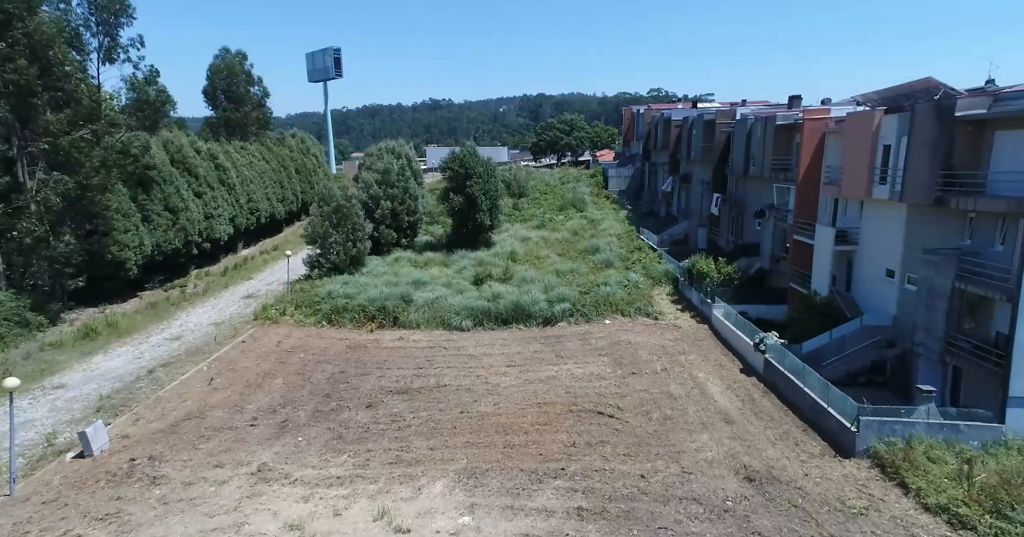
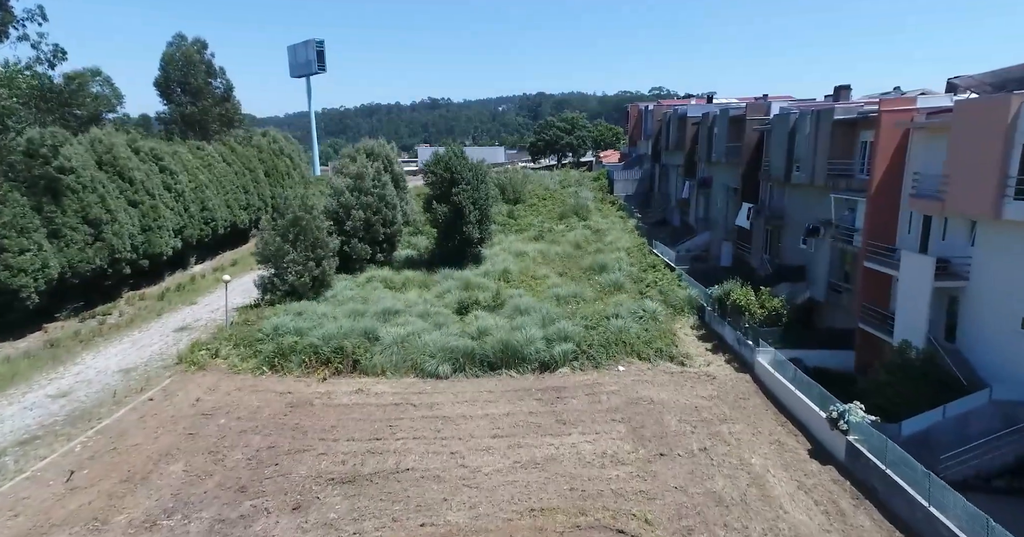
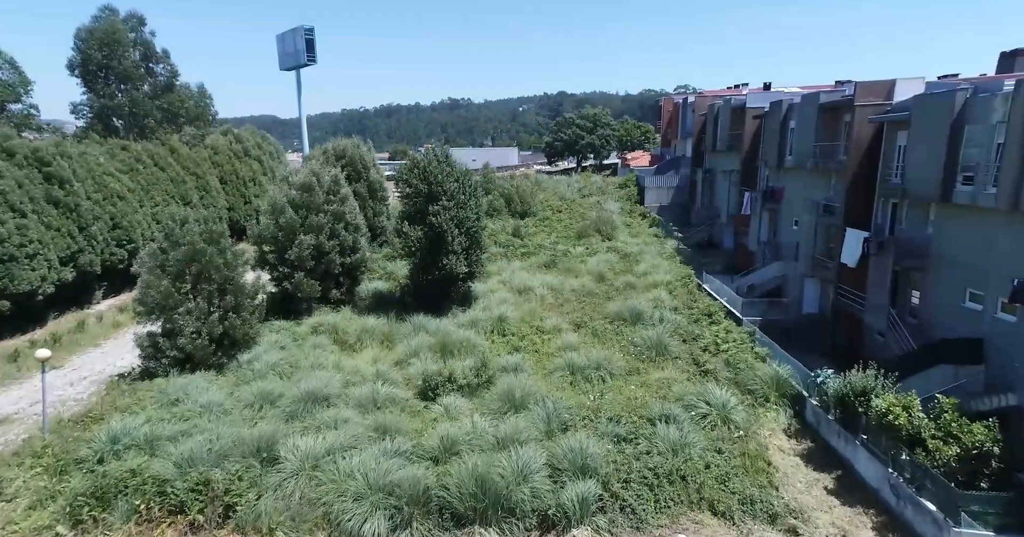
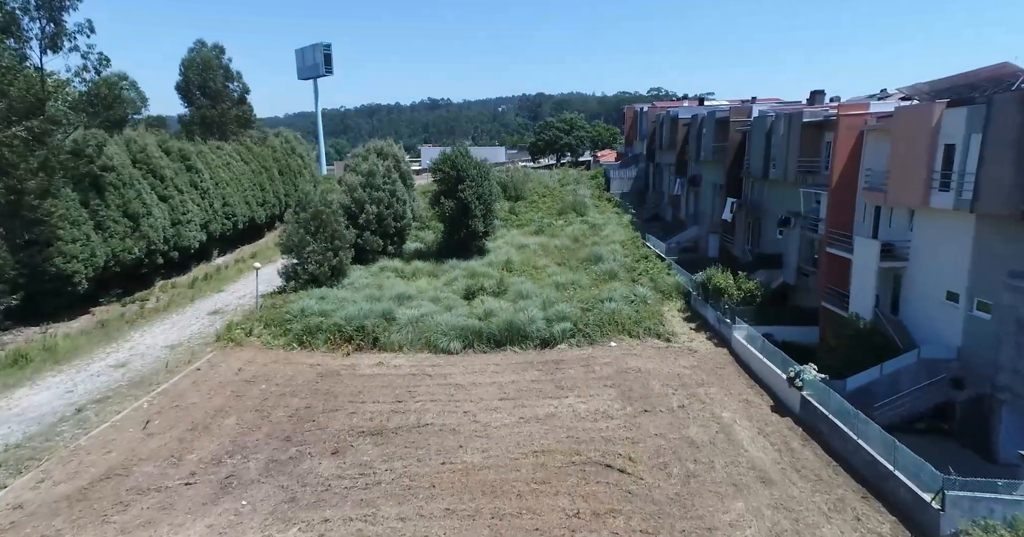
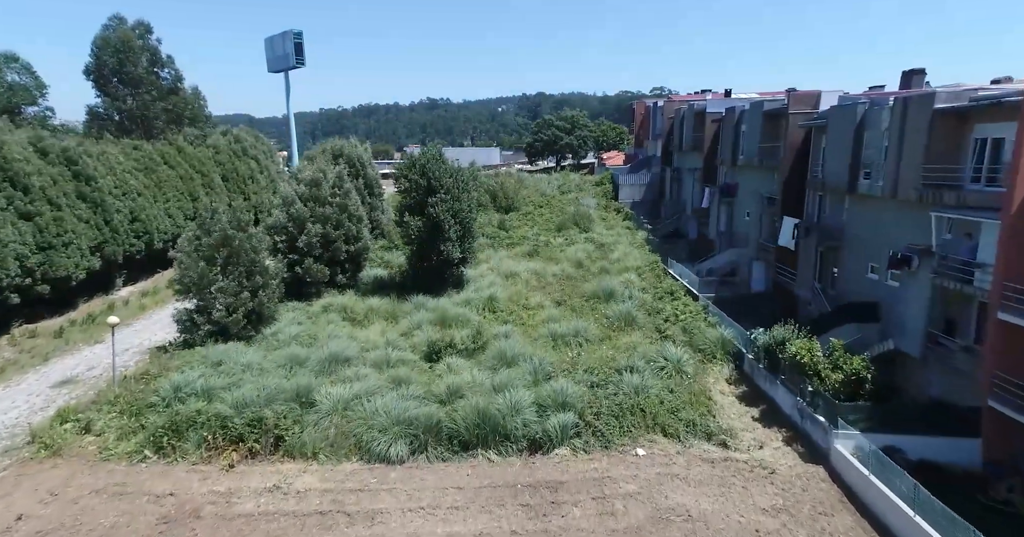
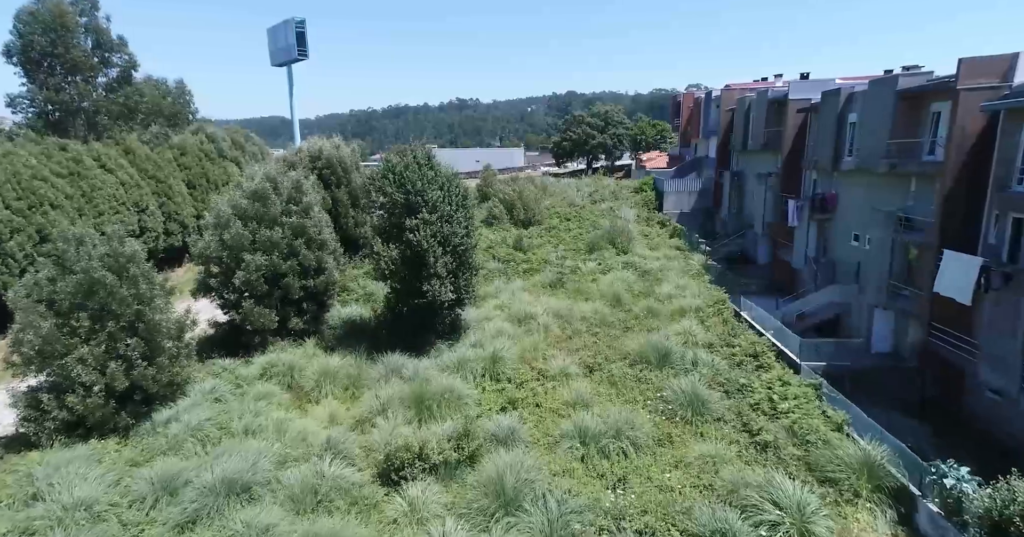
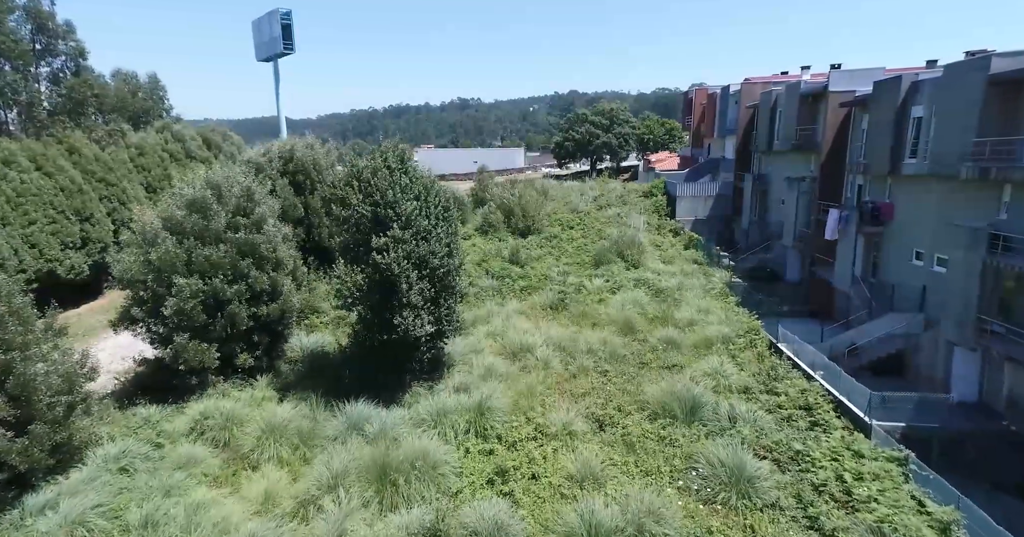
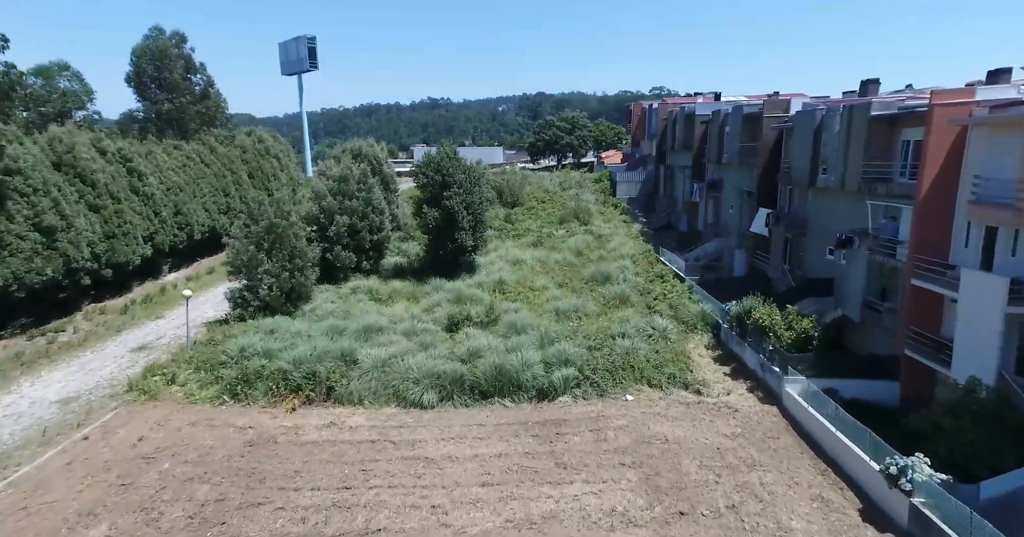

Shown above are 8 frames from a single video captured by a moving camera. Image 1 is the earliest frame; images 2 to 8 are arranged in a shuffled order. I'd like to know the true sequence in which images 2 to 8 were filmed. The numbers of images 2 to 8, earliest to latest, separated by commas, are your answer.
4, 2, 8, 5, 3, 6, 7
